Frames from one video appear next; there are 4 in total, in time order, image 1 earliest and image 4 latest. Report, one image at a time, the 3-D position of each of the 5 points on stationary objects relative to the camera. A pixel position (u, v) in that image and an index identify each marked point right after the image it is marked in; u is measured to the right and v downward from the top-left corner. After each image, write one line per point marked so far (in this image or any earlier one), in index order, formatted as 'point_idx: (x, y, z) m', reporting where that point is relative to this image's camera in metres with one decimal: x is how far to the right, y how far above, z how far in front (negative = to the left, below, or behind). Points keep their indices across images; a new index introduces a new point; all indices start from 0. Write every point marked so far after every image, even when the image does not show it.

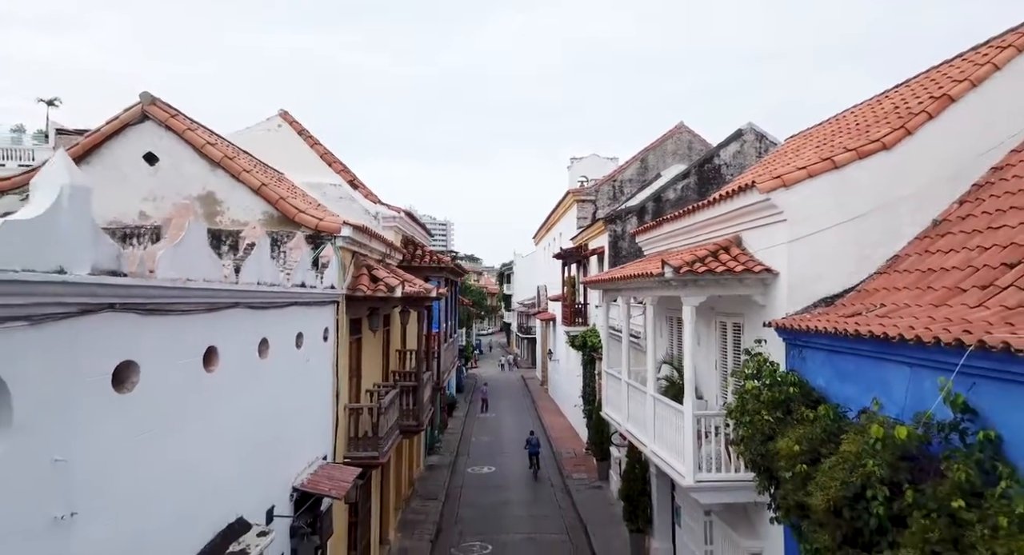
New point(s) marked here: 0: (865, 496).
0: (+2.5, -1.6, +4.4) m
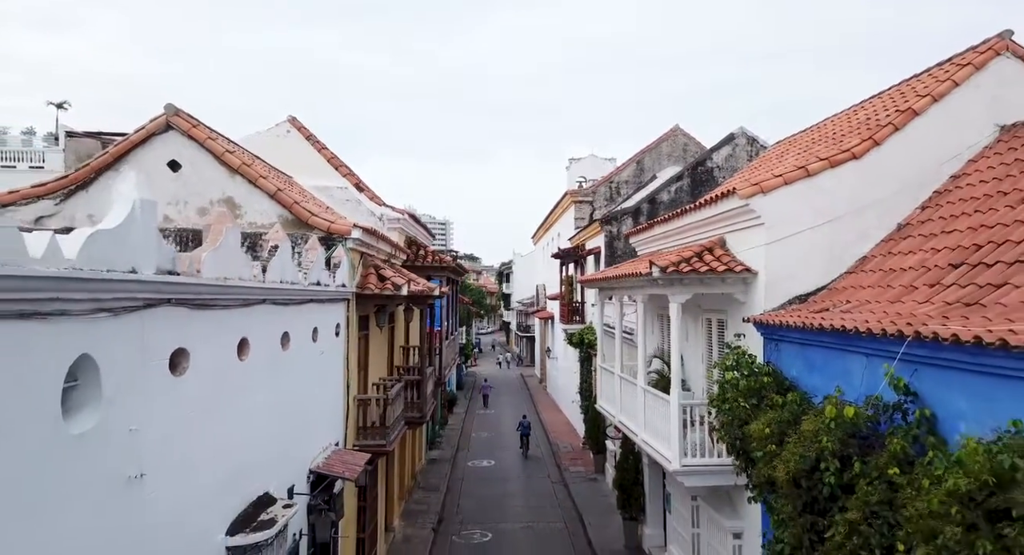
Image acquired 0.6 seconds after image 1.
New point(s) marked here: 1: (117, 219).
0: (+2.5, -1.6, +5.0) m
1: (-2.4, +0.4, +3.7) m
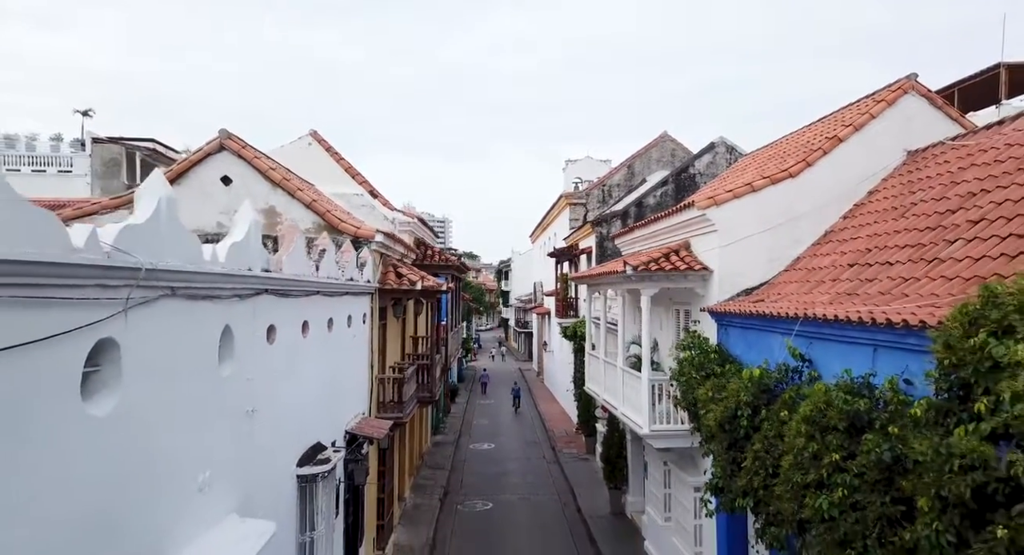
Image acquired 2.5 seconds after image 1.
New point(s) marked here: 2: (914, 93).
0: (+2.5, -1.5, +6.8) m
1: (-2.5, +0.4, +5.5) m
2: (+6.3, +2.9, +9.5) m
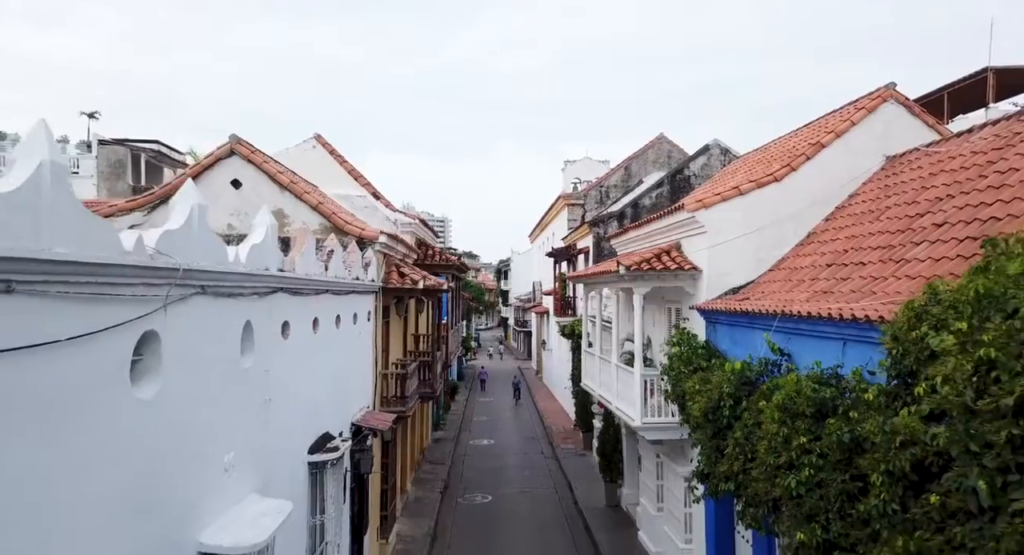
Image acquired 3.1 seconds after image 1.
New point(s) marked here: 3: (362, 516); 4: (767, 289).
0: (+2.5, -1.5, +7.2) m
1: (-2.5, +0.4, +6.0) m
2: (+6.3, +2.9, +10.0) m
3: (-2.5, -3.9, +9.9) m
4: (+3.7, -0.2, +8.9) m
